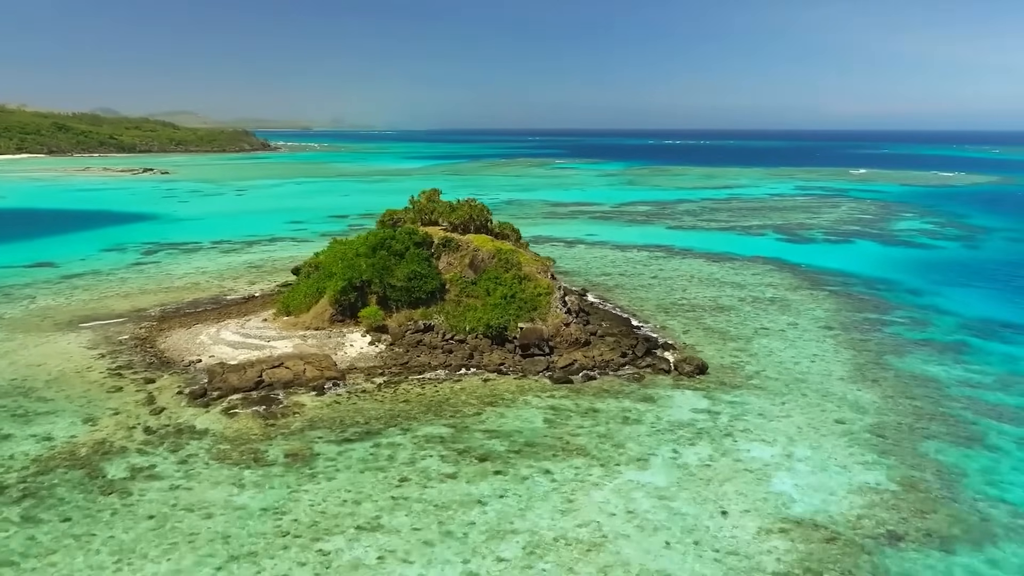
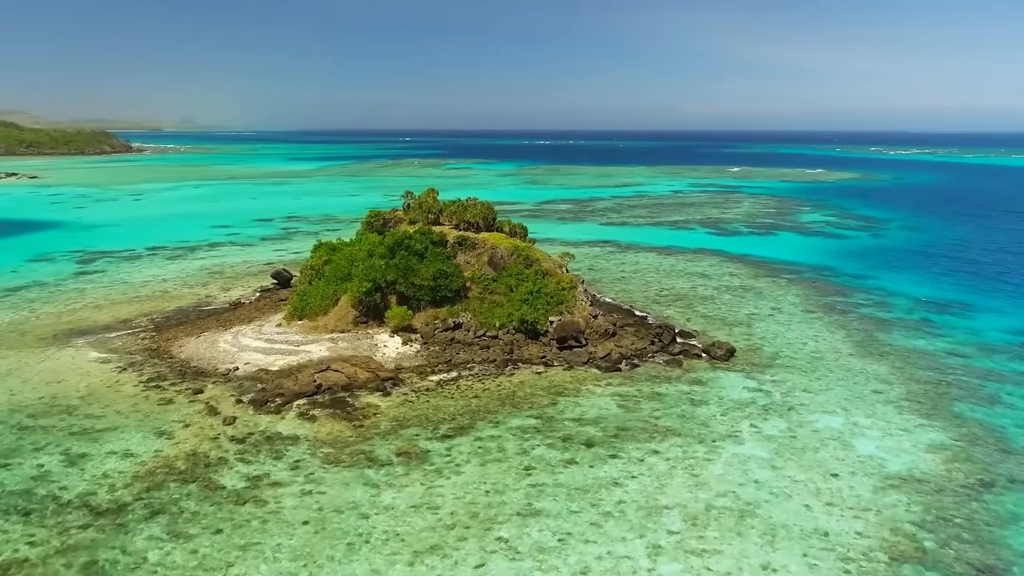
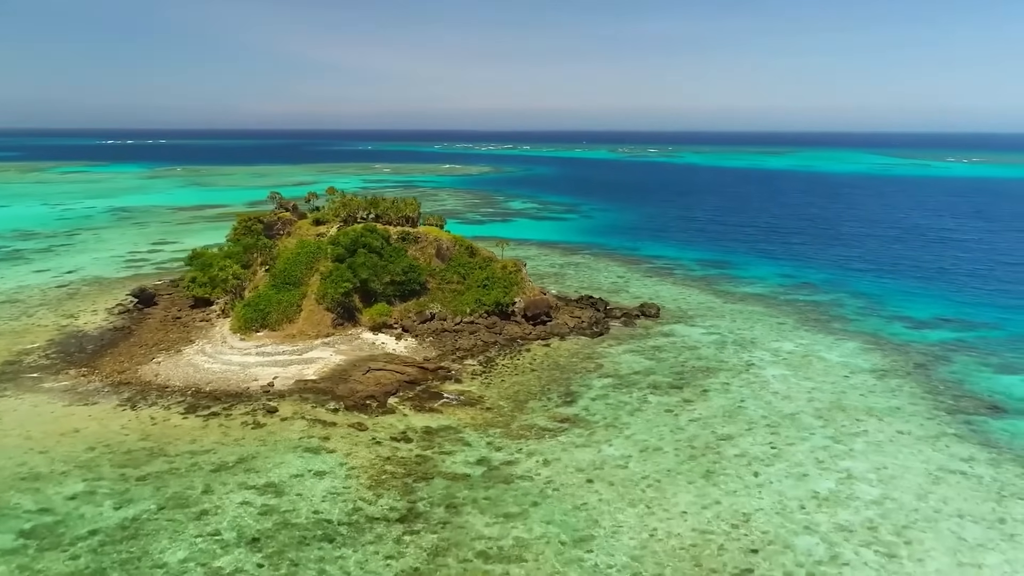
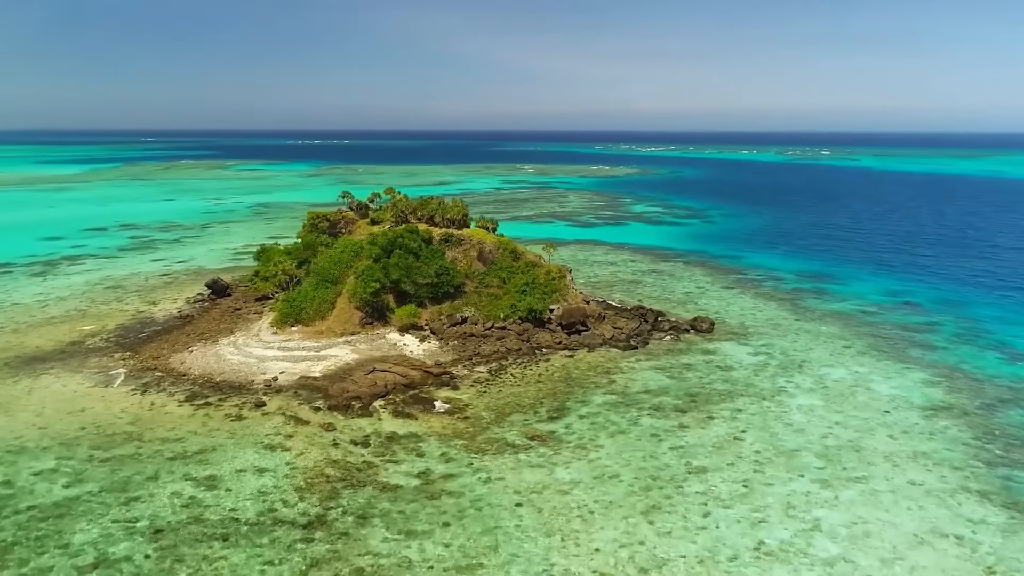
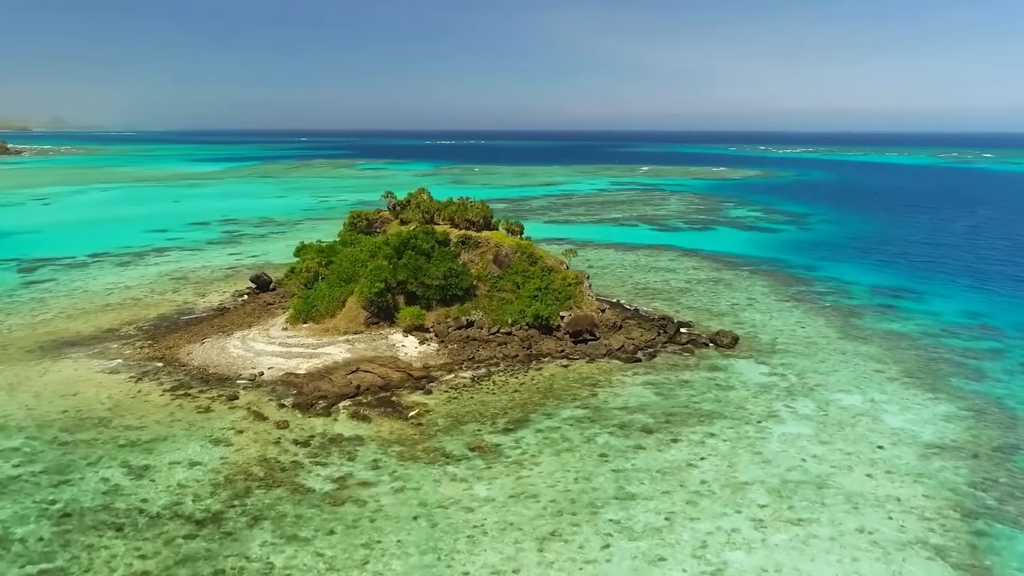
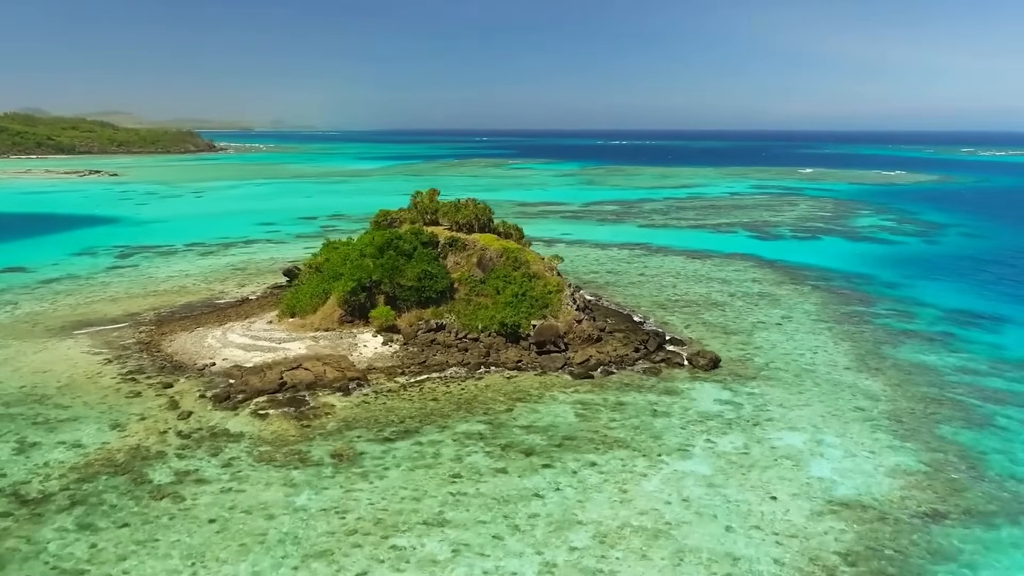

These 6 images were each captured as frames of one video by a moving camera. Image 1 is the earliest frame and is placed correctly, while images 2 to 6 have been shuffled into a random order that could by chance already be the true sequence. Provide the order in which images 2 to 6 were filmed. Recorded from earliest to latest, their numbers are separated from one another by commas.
6, 2, 5, 4, 3
